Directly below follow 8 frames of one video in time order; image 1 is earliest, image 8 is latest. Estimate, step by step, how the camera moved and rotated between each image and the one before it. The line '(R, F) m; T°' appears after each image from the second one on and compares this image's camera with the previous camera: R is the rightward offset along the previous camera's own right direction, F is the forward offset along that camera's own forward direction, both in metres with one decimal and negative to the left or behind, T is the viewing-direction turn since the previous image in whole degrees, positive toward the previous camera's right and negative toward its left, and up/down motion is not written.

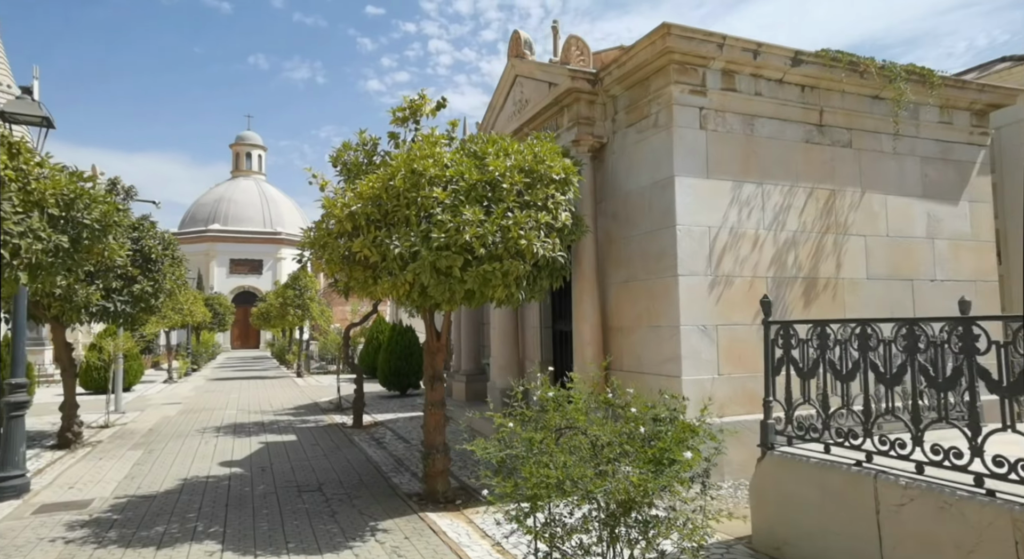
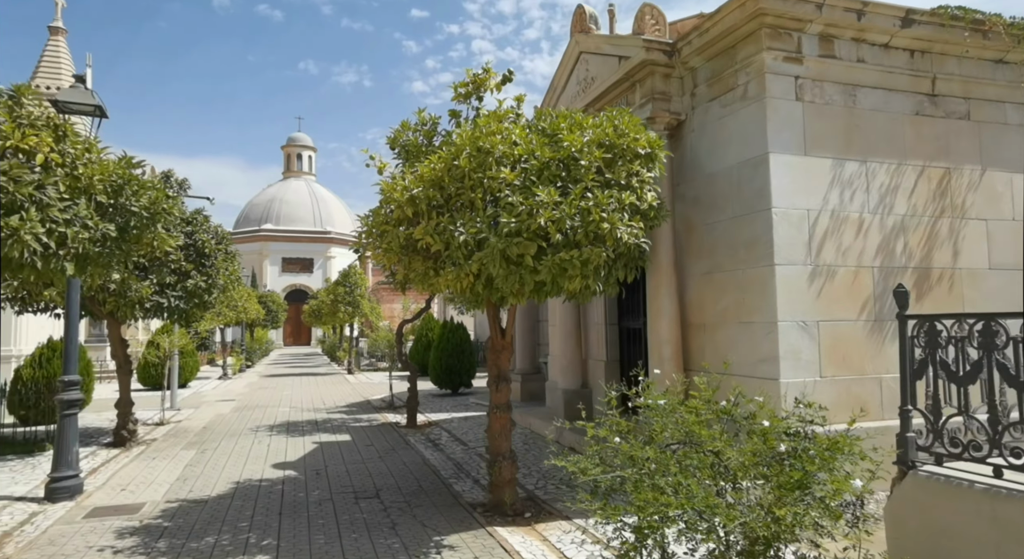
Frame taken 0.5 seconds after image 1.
(-0.3, +0.6) m; -4°
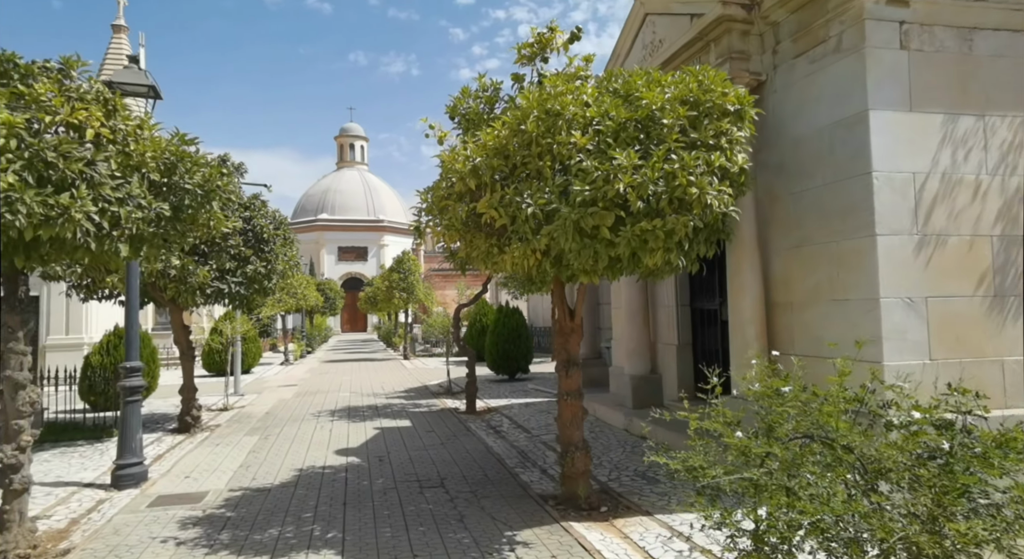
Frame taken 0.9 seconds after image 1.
(-0.2, +0.4) m; -5°
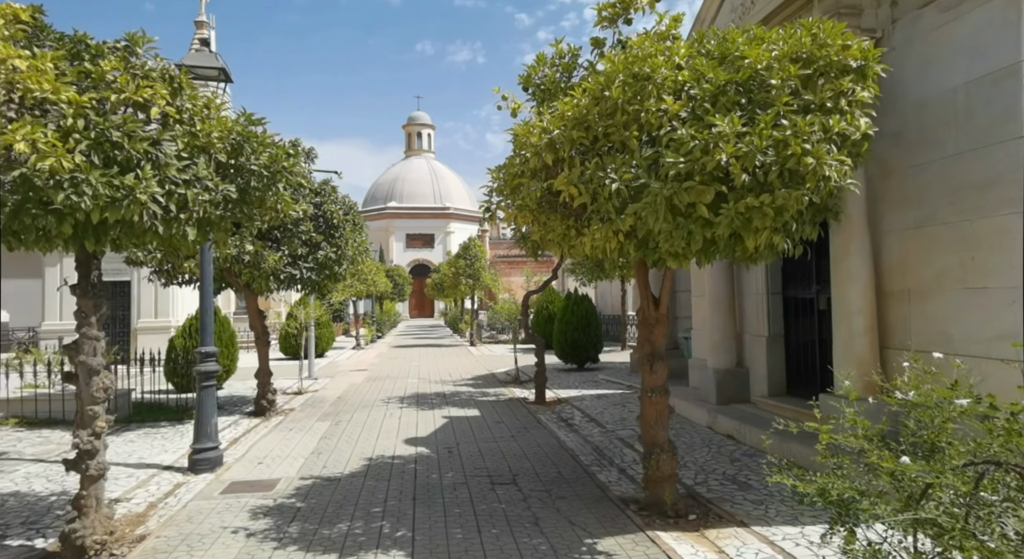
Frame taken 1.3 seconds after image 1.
(-0.1, +0.4) m; -6°
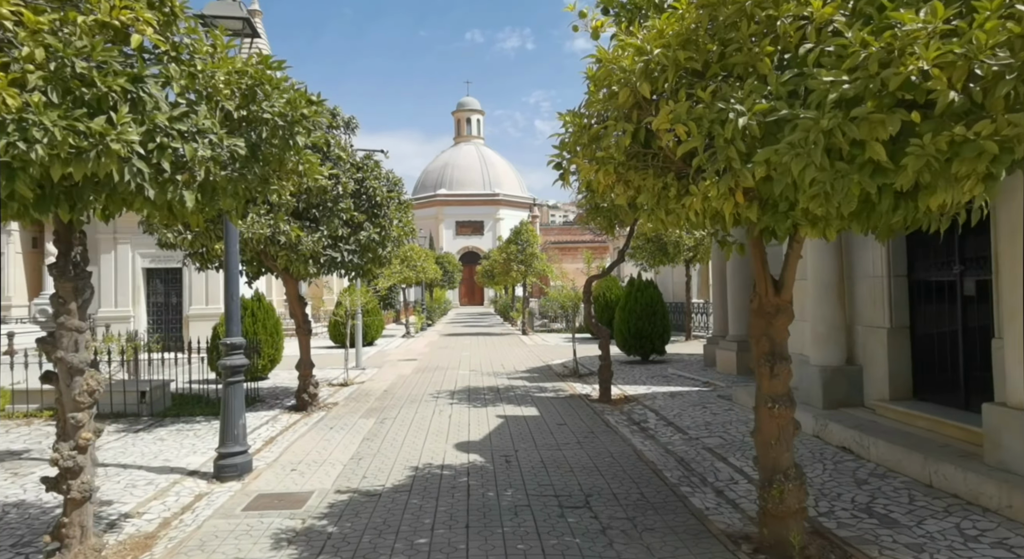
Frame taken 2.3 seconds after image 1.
(-0.2, +1.1) m; -5°
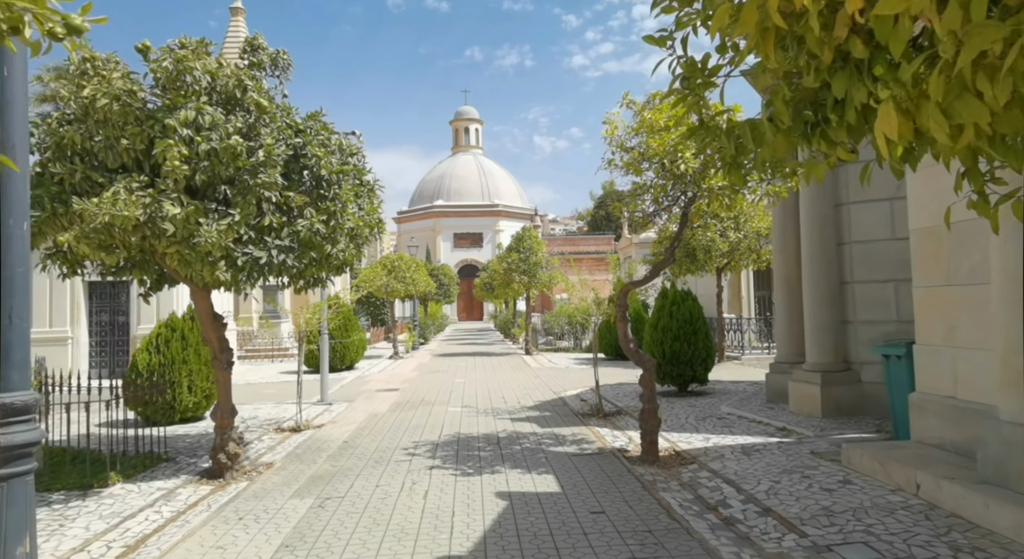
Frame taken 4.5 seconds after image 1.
(-0.1, +2.8) m; 0°
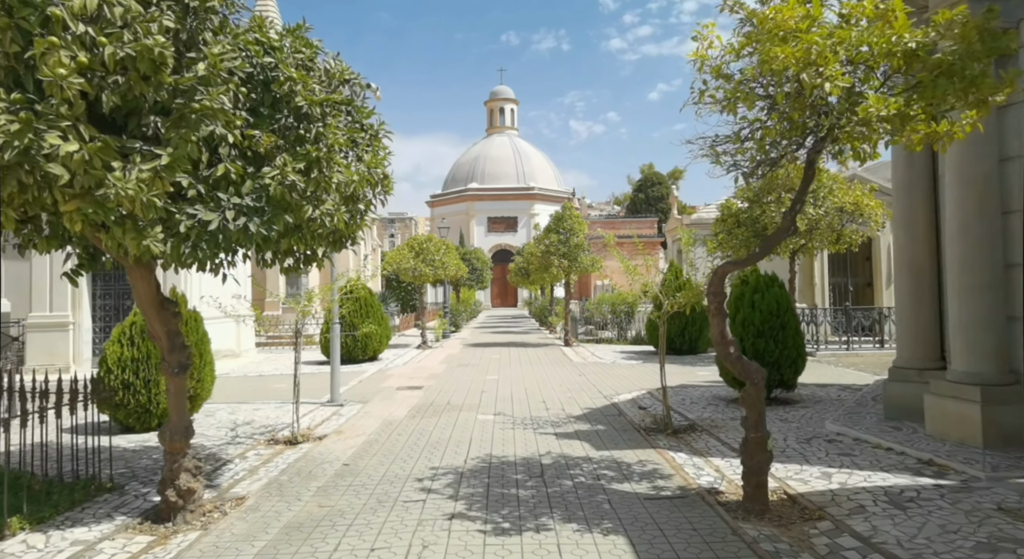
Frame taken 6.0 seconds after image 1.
(-0.1, +1.9) m; -3°
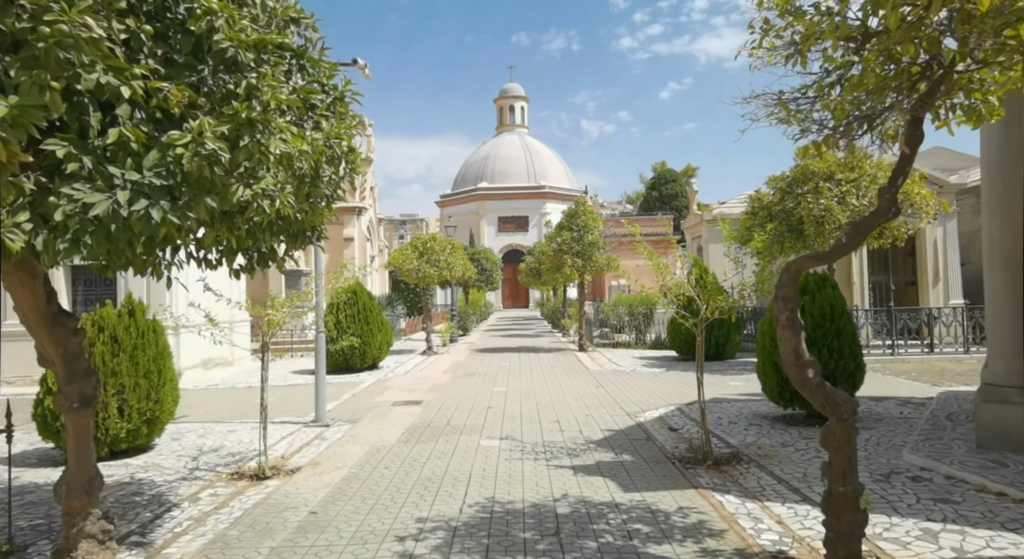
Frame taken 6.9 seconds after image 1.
(+0.1, +1.3) m; -1°
